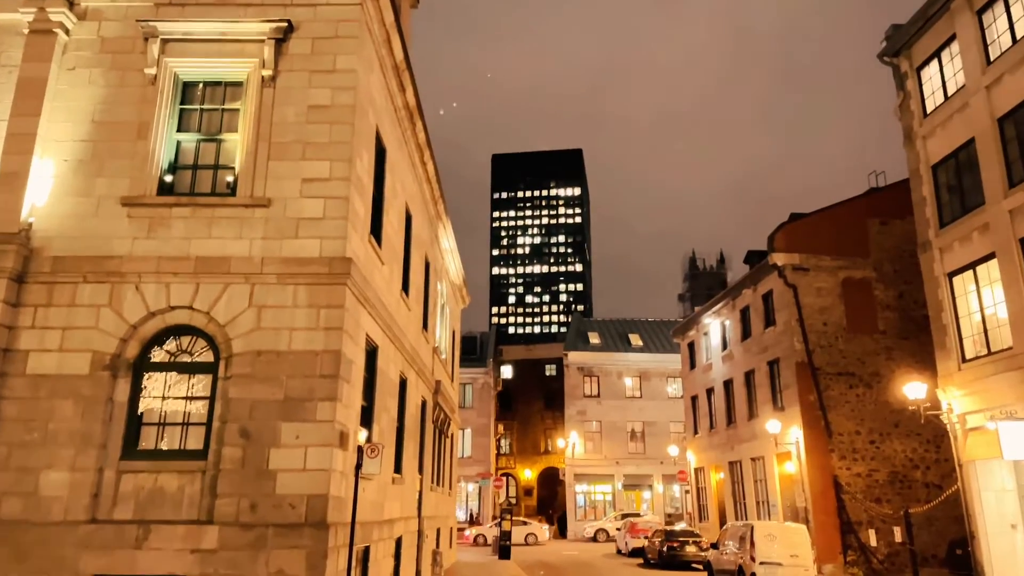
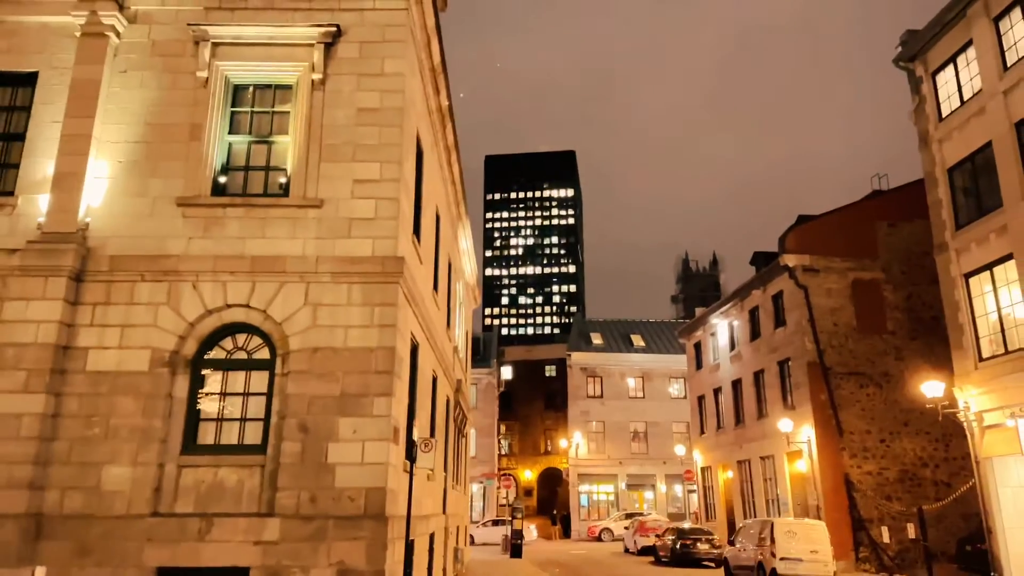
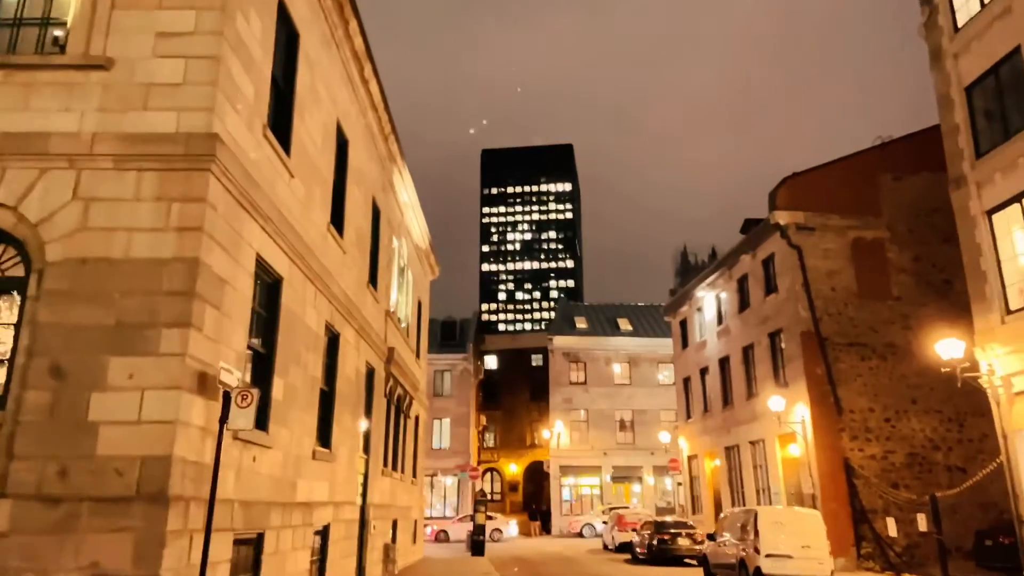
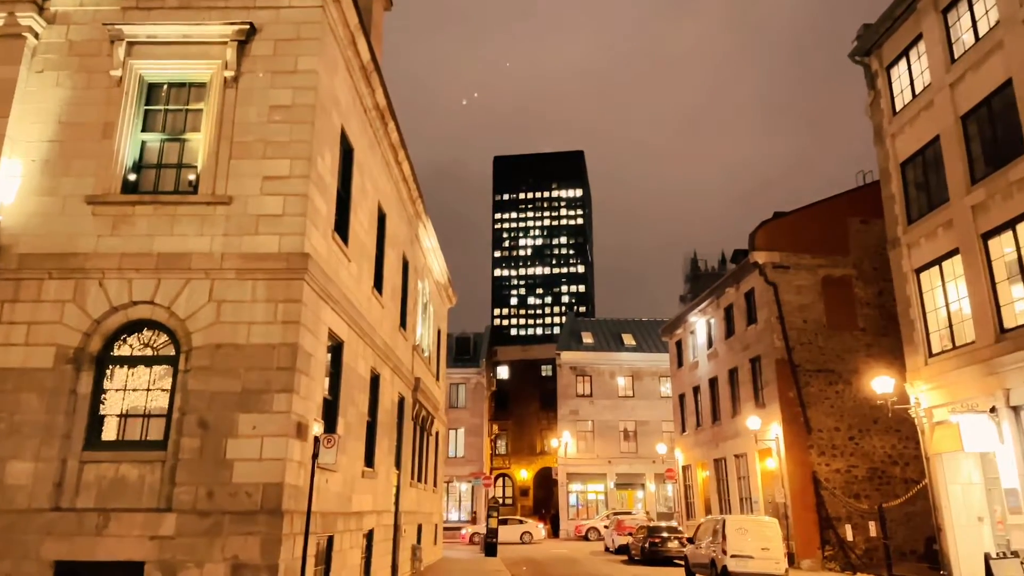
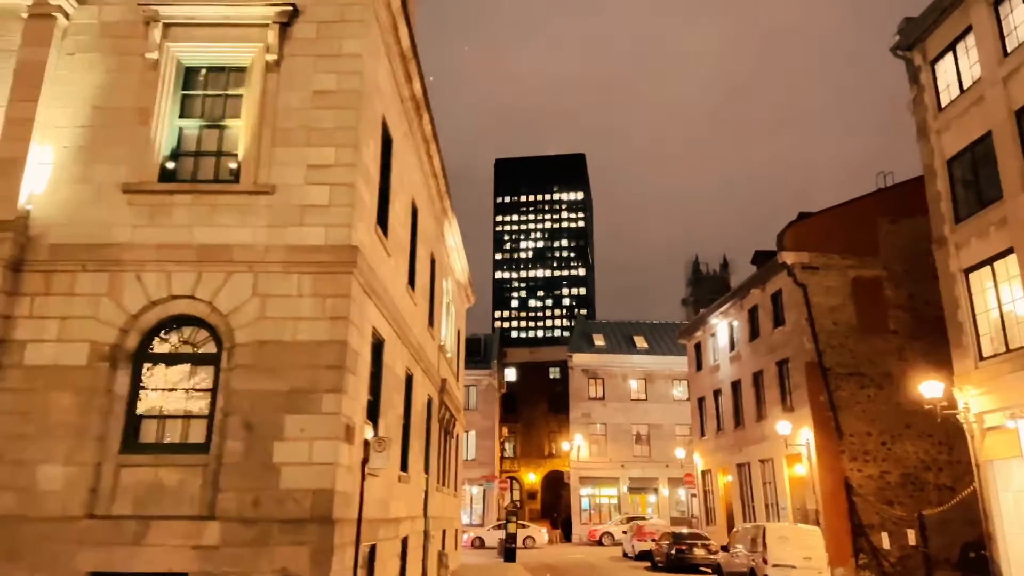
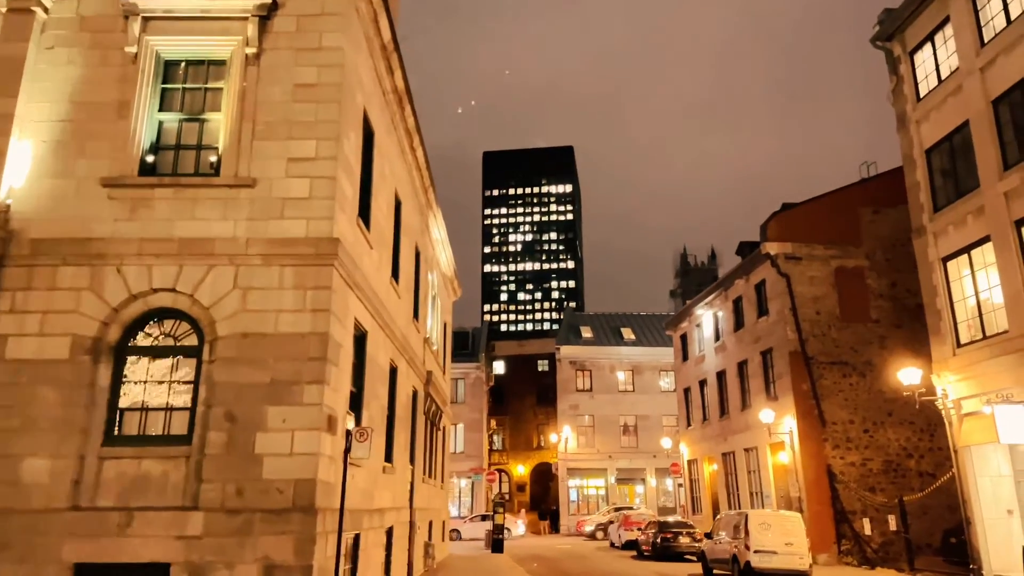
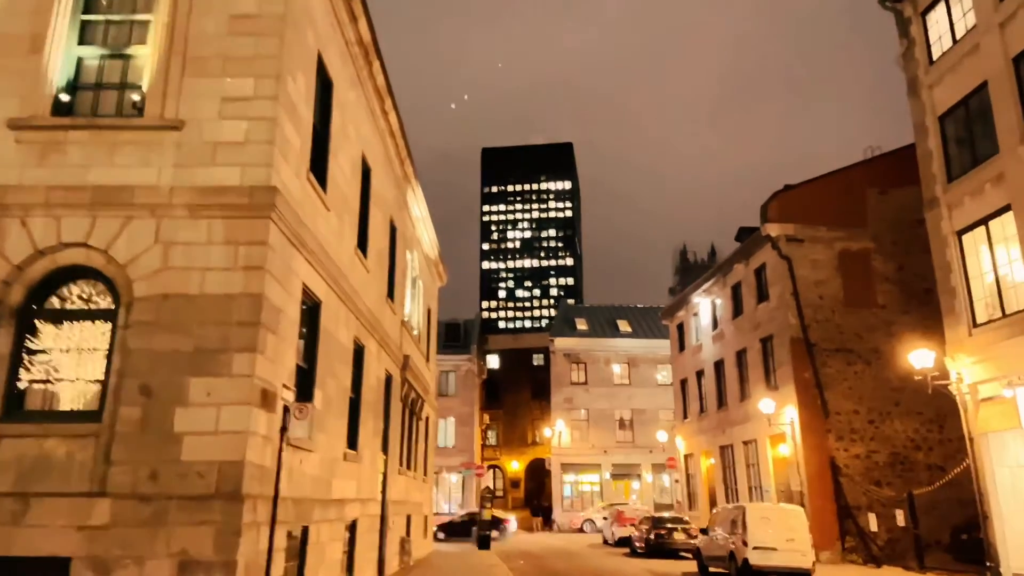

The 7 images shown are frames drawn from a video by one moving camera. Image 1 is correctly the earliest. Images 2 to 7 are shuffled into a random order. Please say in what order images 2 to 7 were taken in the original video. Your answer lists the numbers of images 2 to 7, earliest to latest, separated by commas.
4, 5, 2, 6, 7, 3
